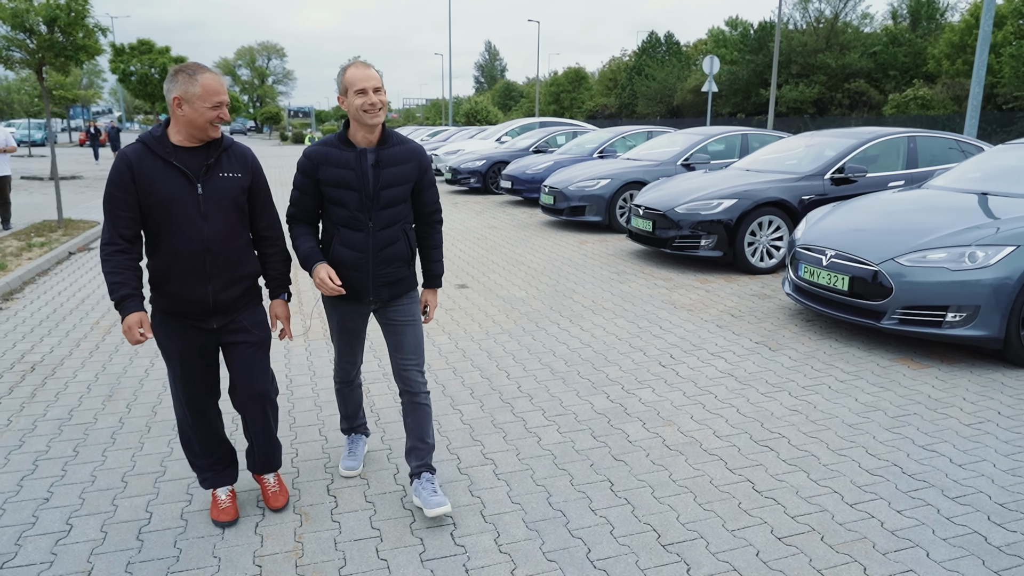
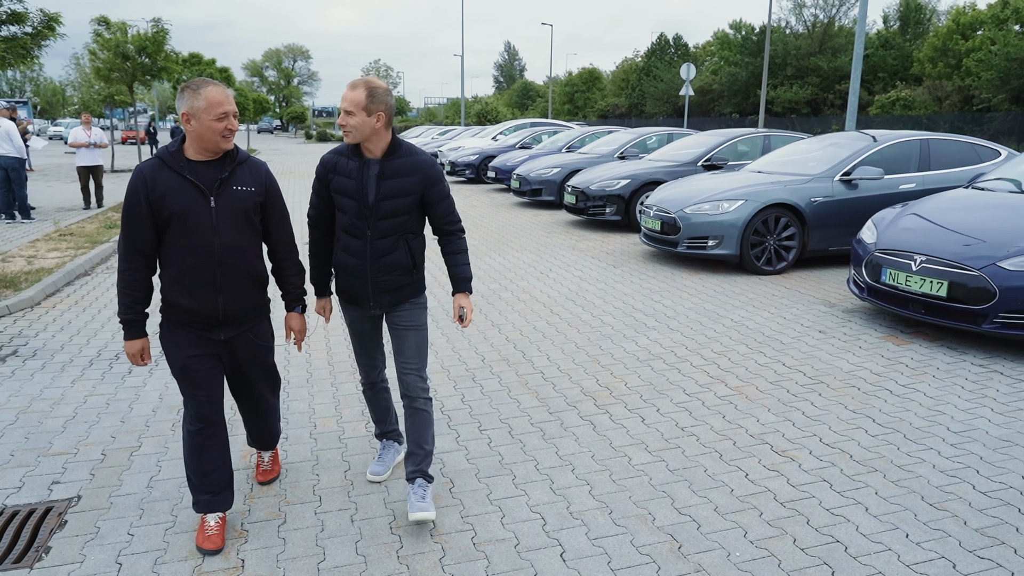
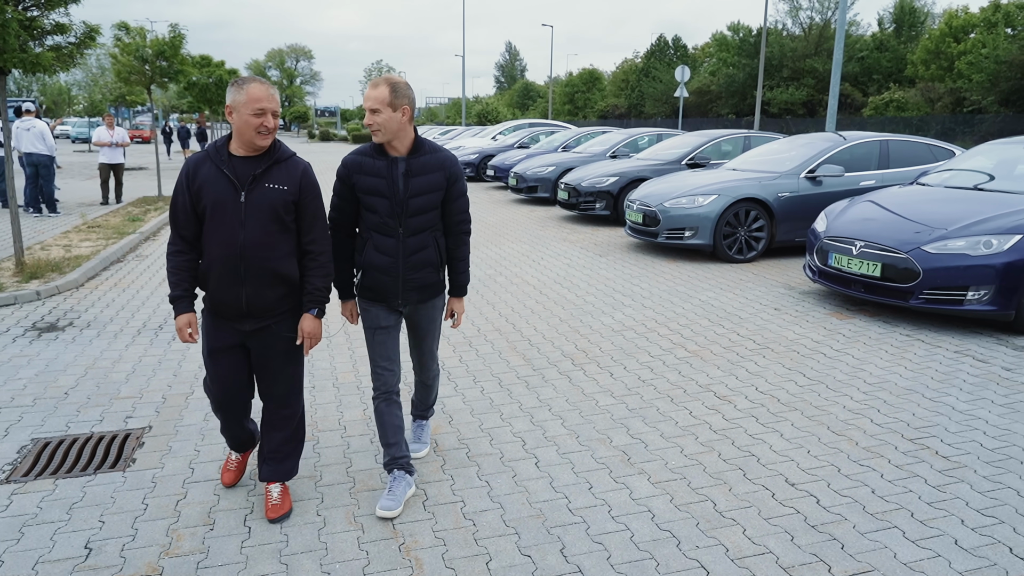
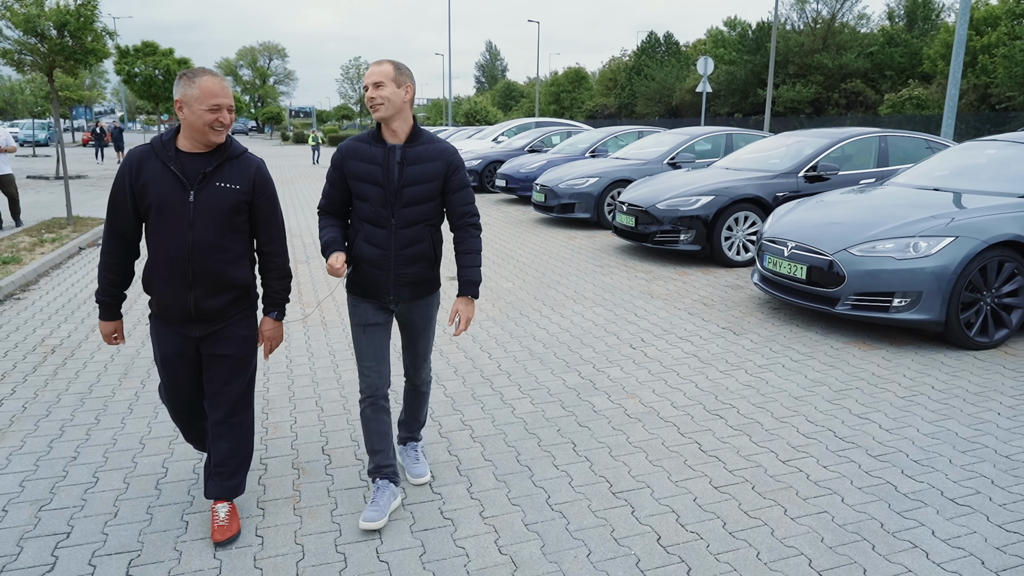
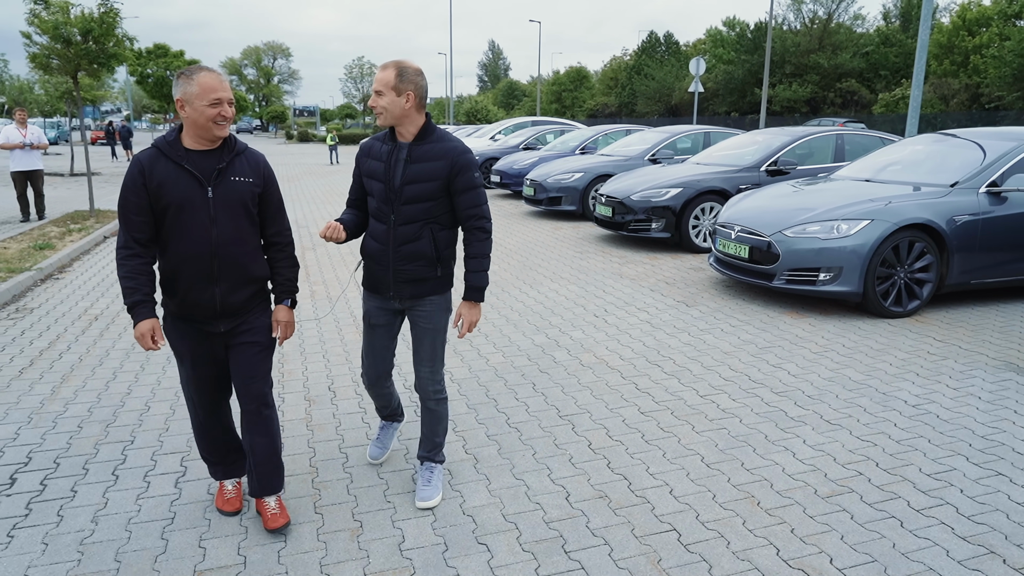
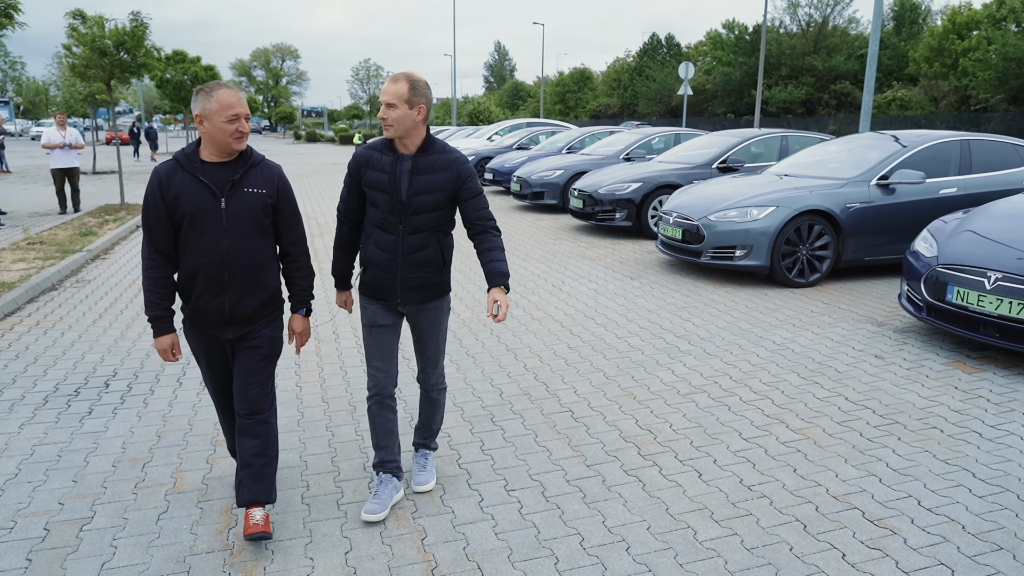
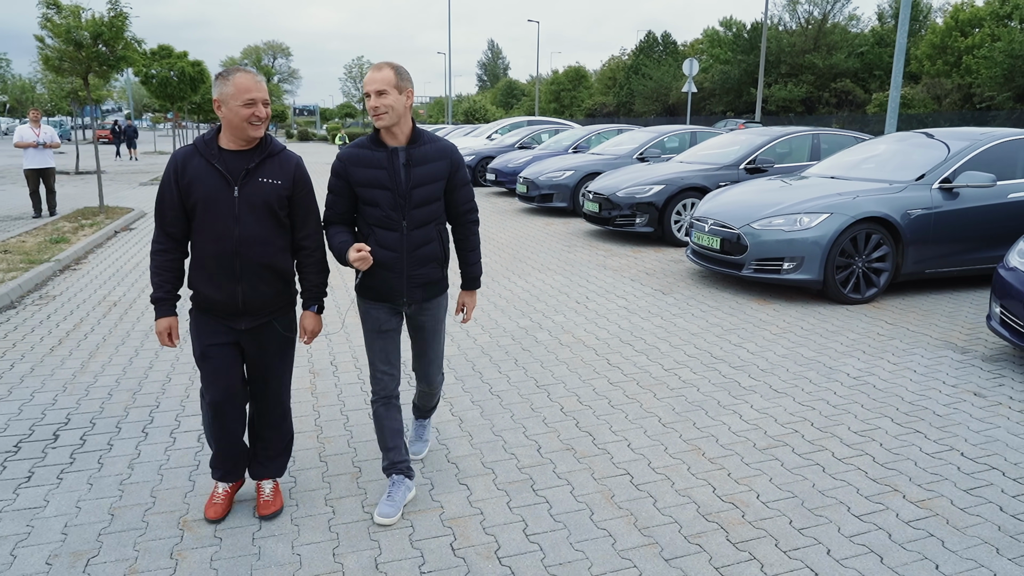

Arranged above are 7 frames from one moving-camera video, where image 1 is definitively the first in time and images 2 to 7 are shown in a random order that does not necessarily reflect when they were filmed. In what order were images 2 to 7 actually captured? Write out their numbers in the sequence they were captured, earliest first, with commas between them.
4, 5, 7, 6, 2, 3
